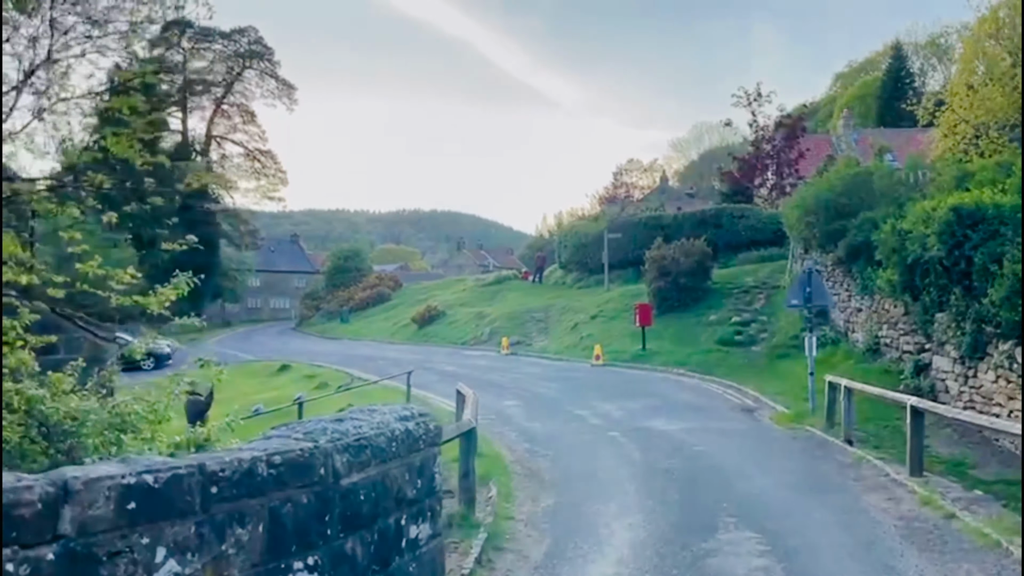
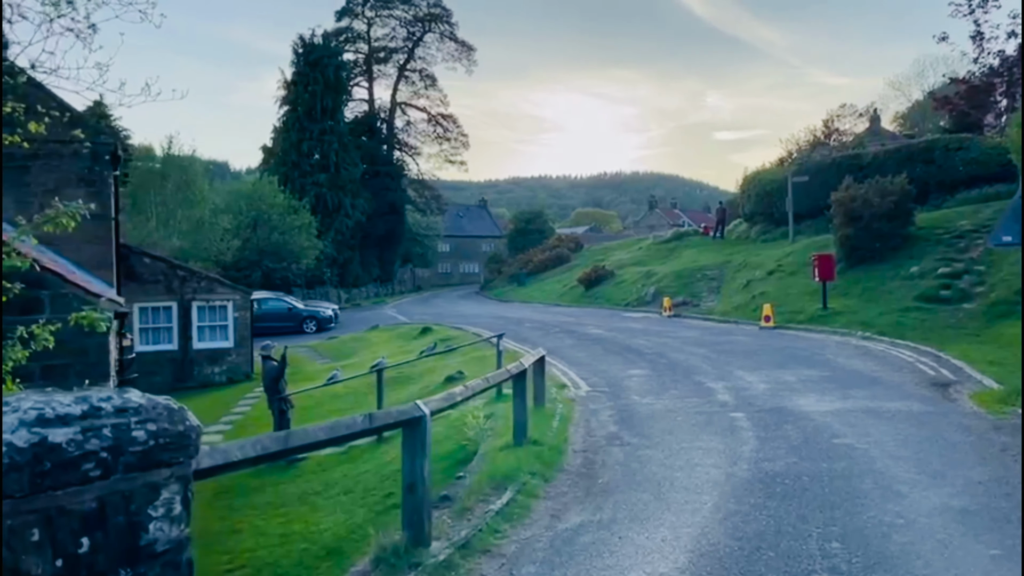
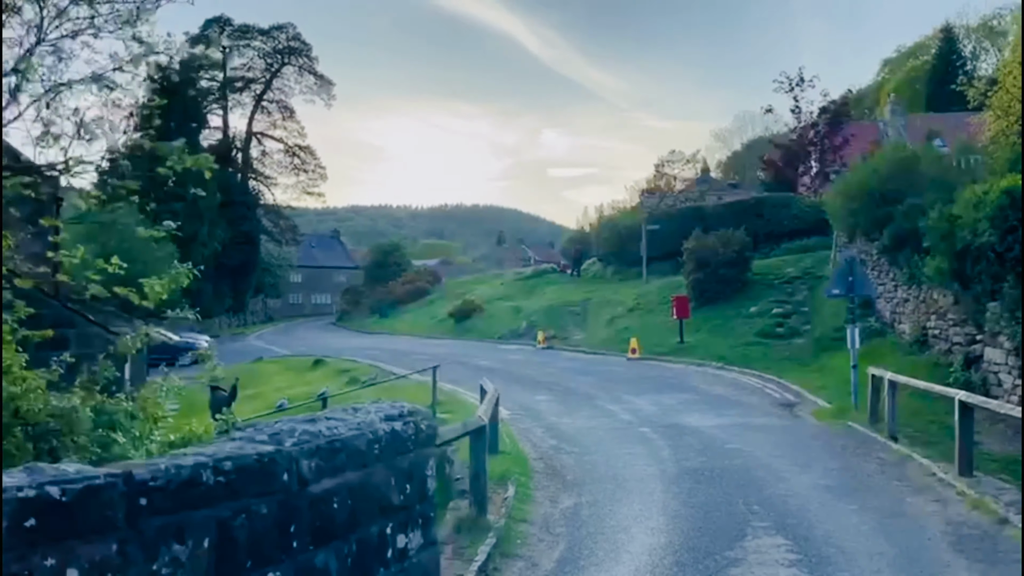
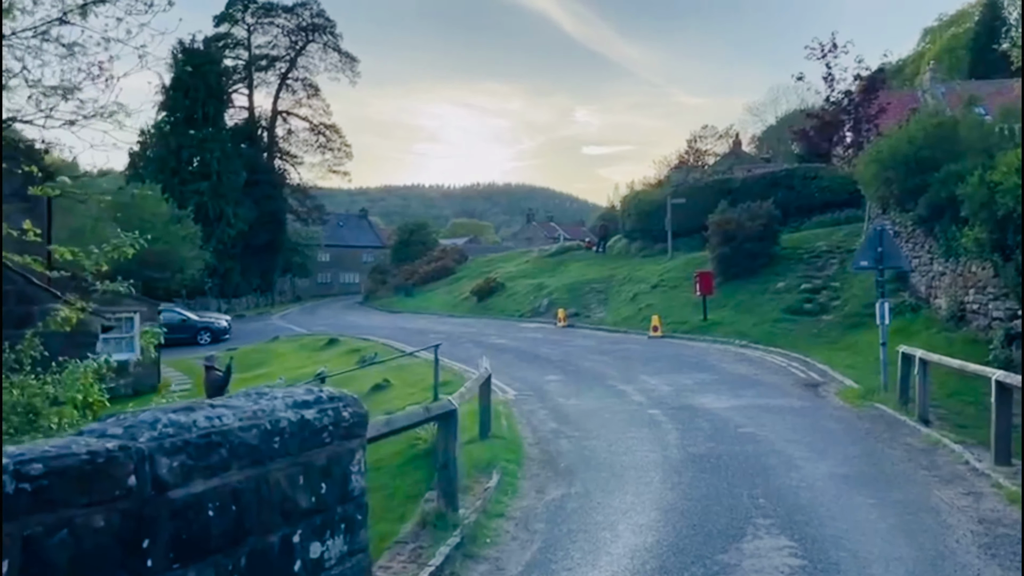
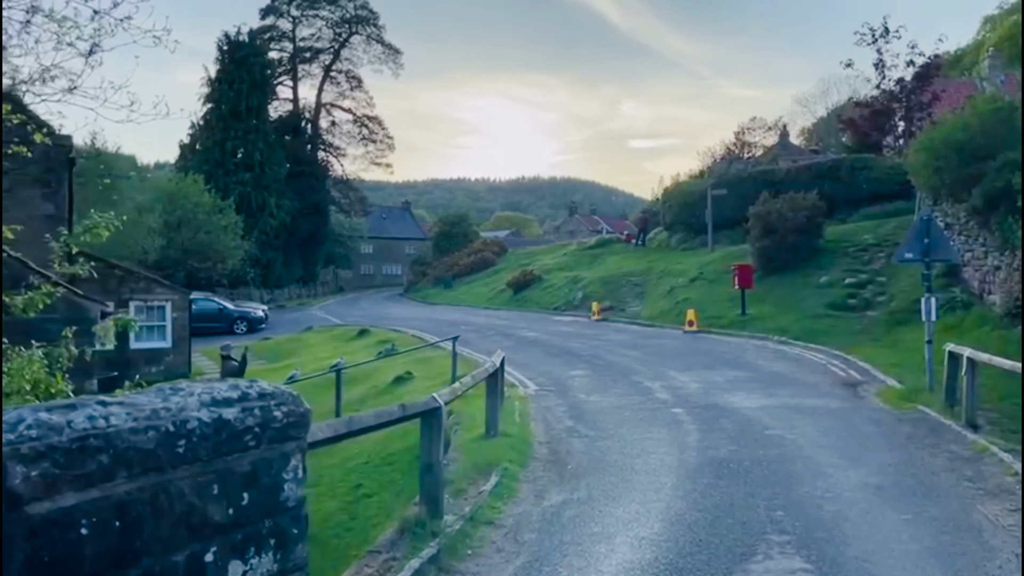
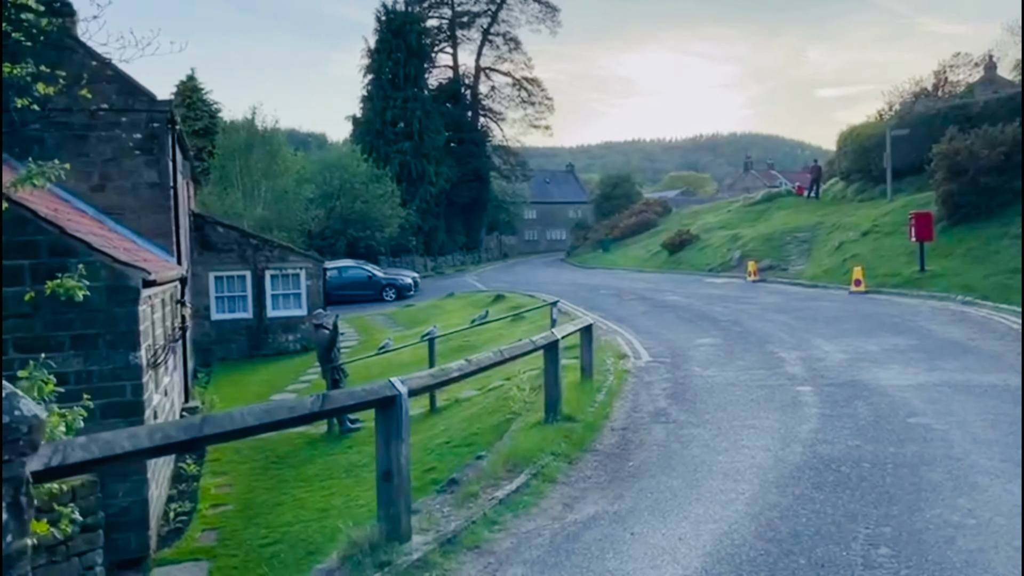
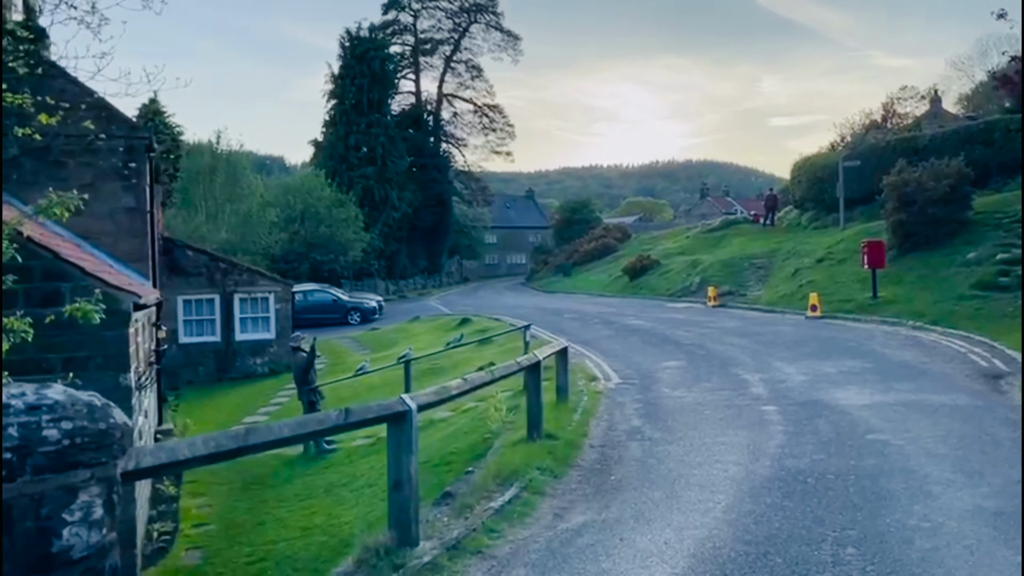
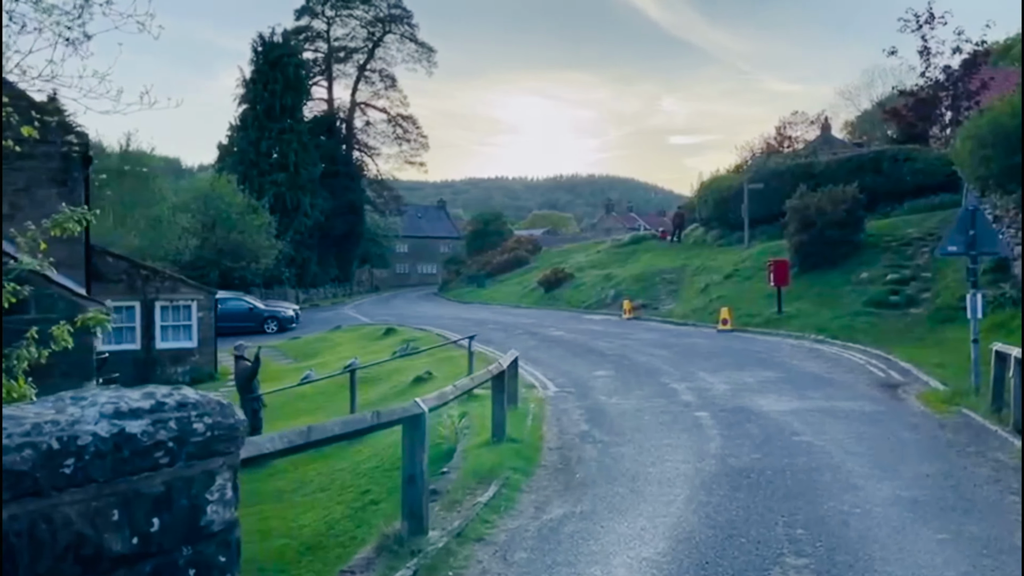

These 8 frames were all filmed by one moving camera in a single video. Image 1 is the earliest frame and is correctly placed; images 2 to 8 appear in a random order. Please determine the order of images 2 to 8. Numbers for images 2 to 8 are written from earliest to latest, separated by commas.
3, 4, 5, 8, 2, 7, 6
